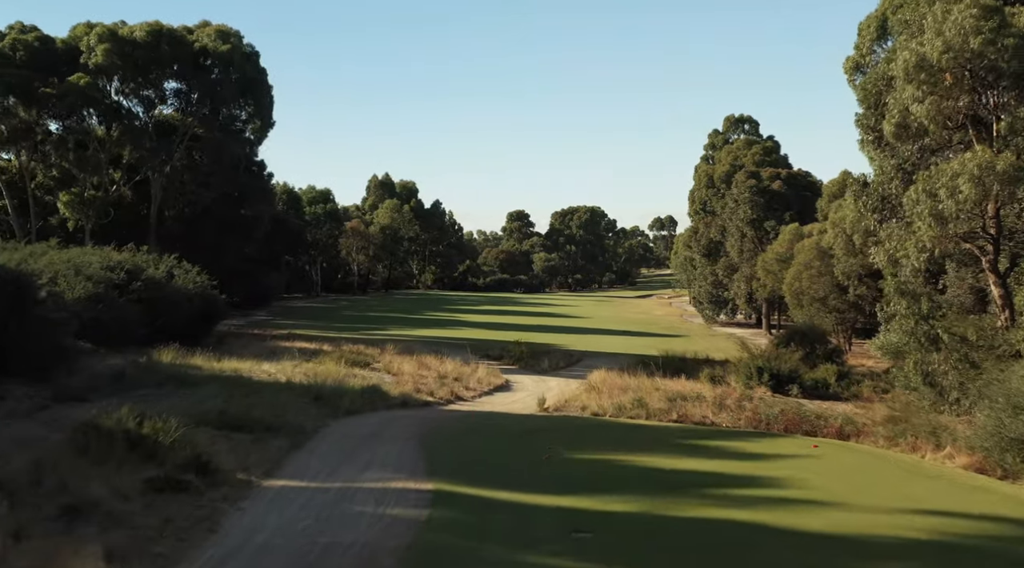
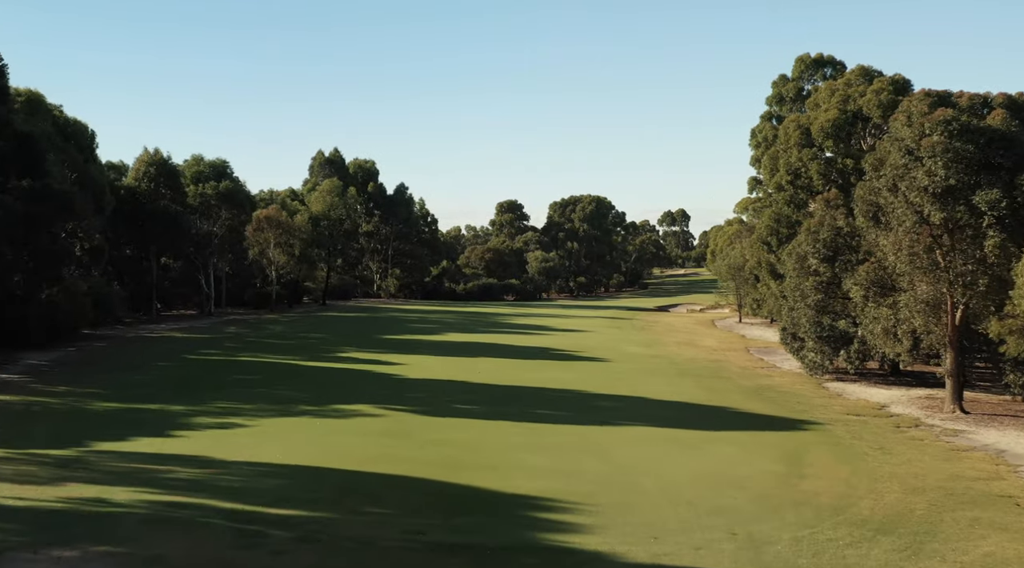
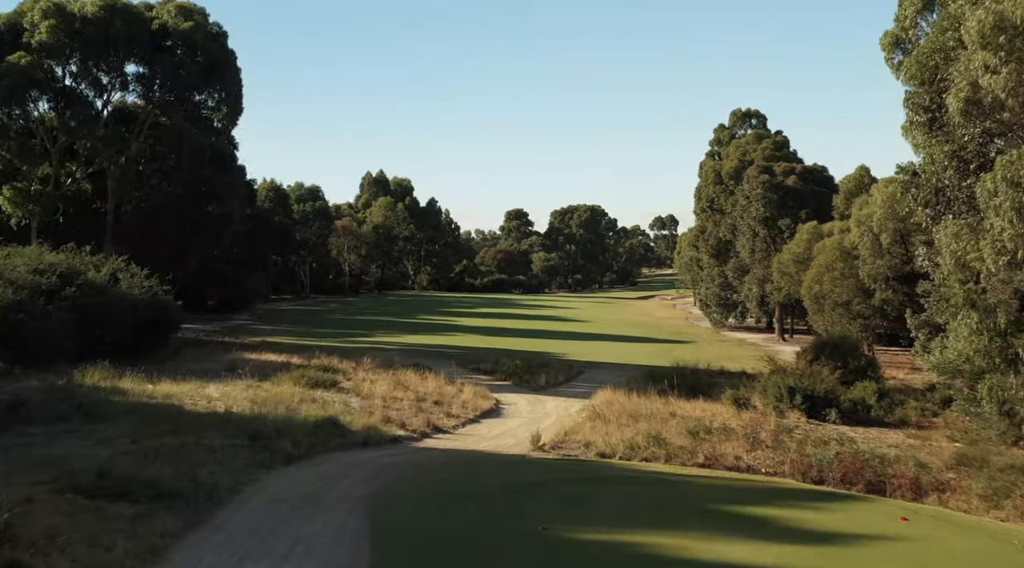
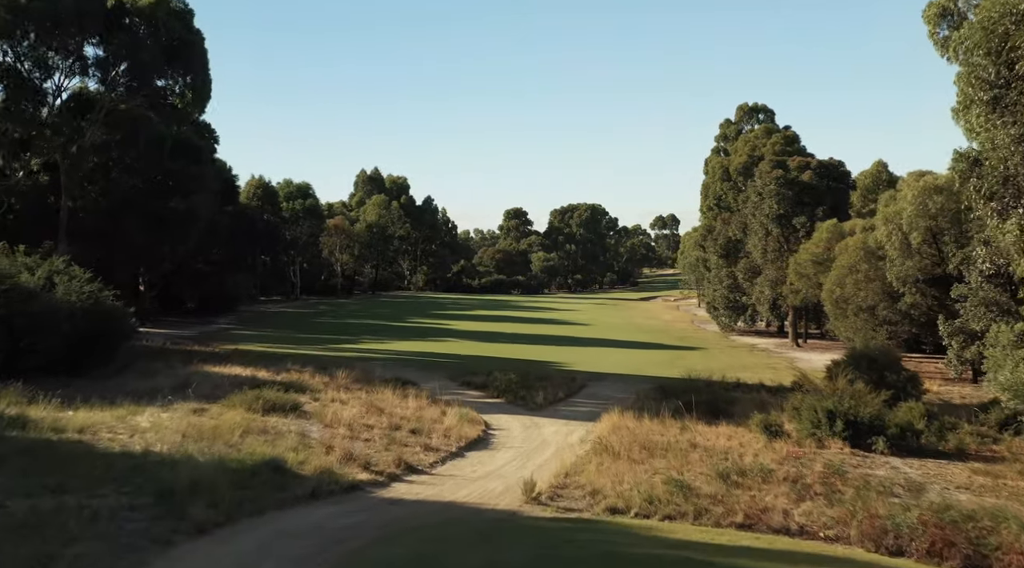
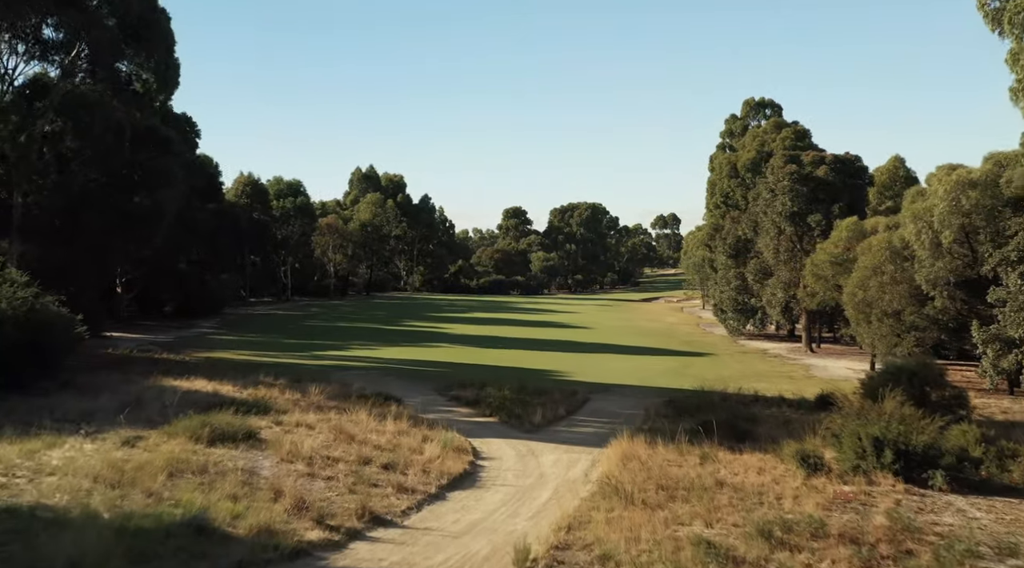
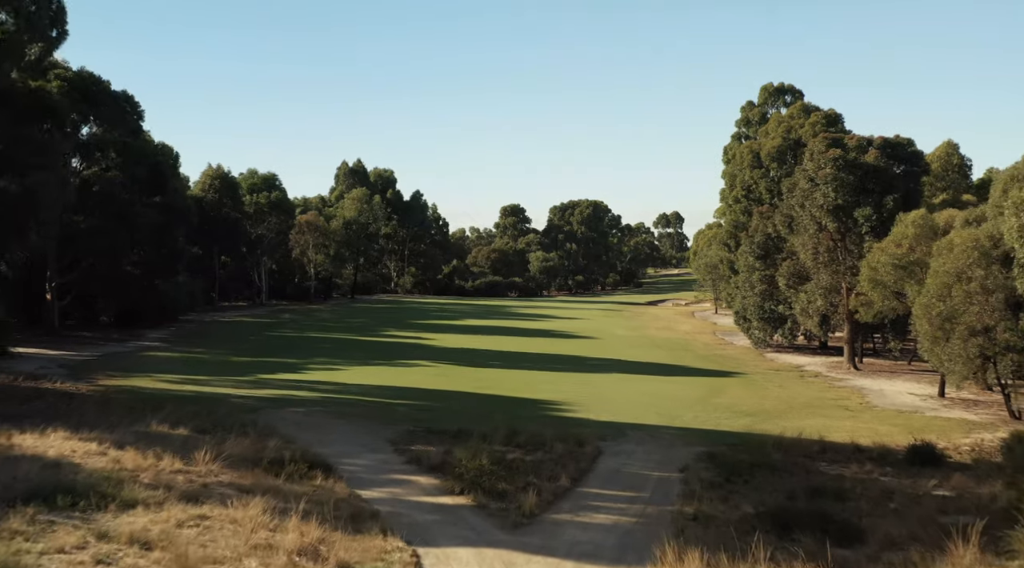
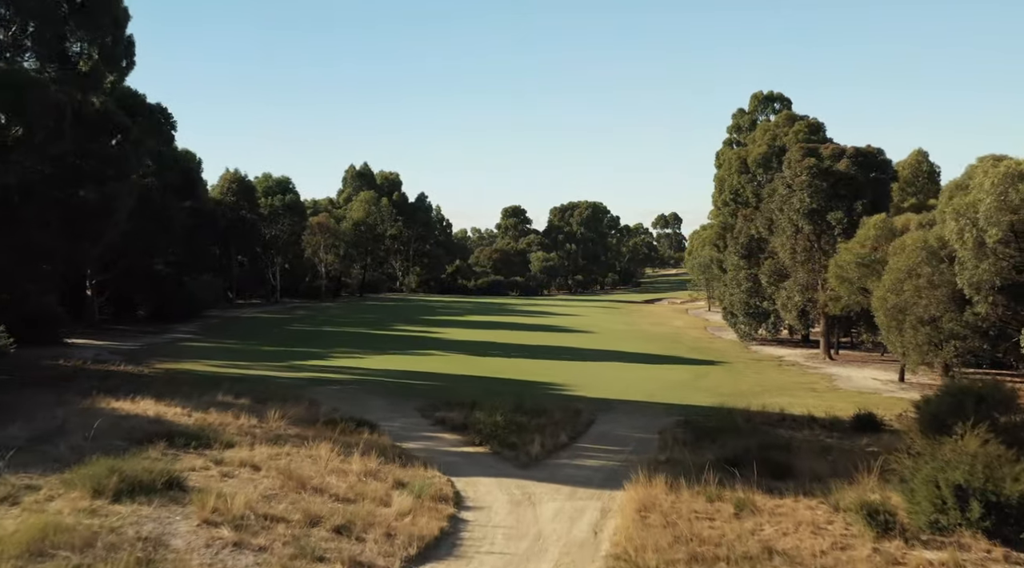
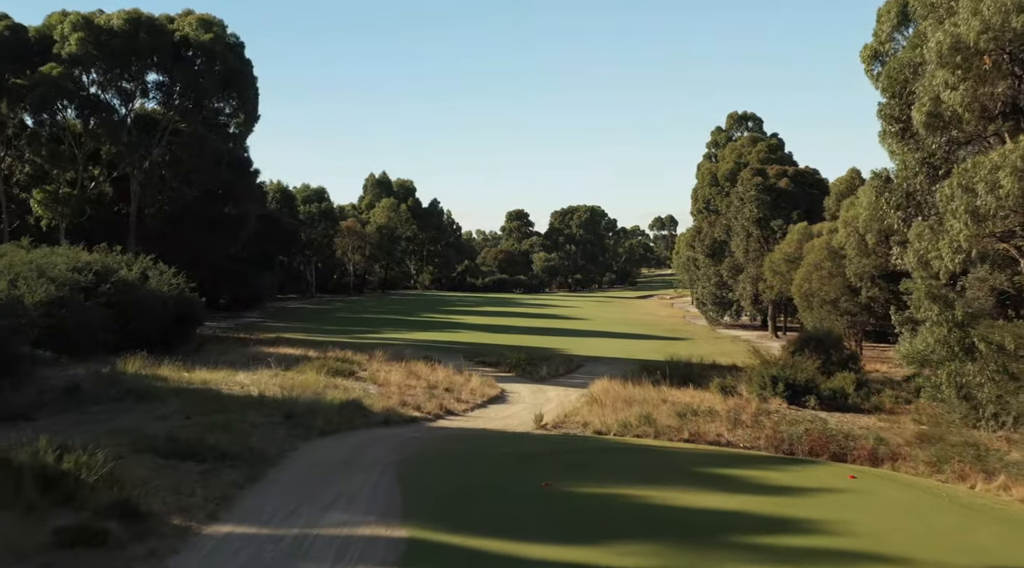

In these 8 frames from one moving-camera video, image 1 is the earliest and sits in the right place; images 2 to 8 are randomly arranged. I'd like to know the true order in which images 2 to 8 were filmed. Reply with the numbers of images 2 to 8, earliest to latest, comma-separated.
8, 3, 4, 5, 7, 6, 2
